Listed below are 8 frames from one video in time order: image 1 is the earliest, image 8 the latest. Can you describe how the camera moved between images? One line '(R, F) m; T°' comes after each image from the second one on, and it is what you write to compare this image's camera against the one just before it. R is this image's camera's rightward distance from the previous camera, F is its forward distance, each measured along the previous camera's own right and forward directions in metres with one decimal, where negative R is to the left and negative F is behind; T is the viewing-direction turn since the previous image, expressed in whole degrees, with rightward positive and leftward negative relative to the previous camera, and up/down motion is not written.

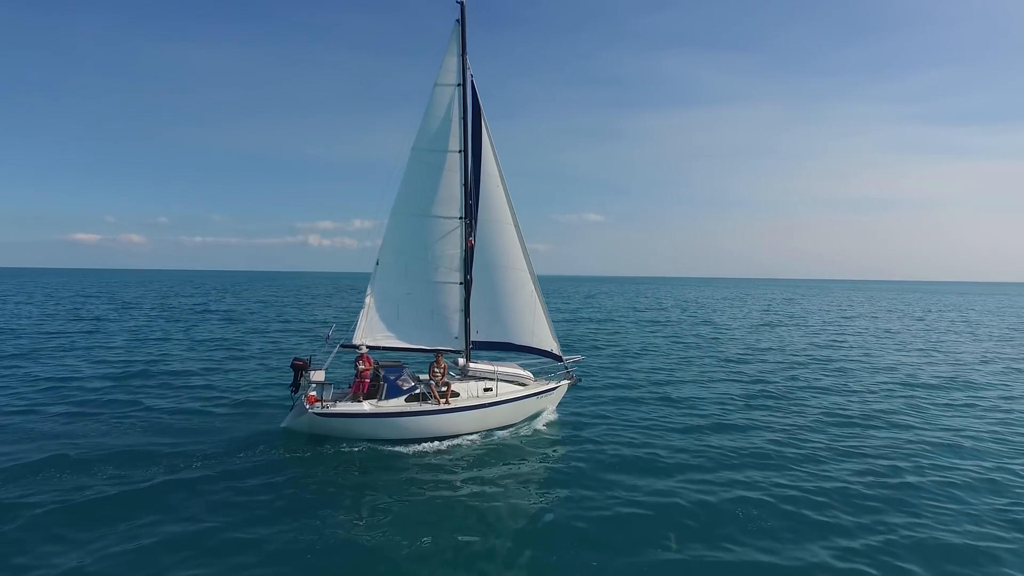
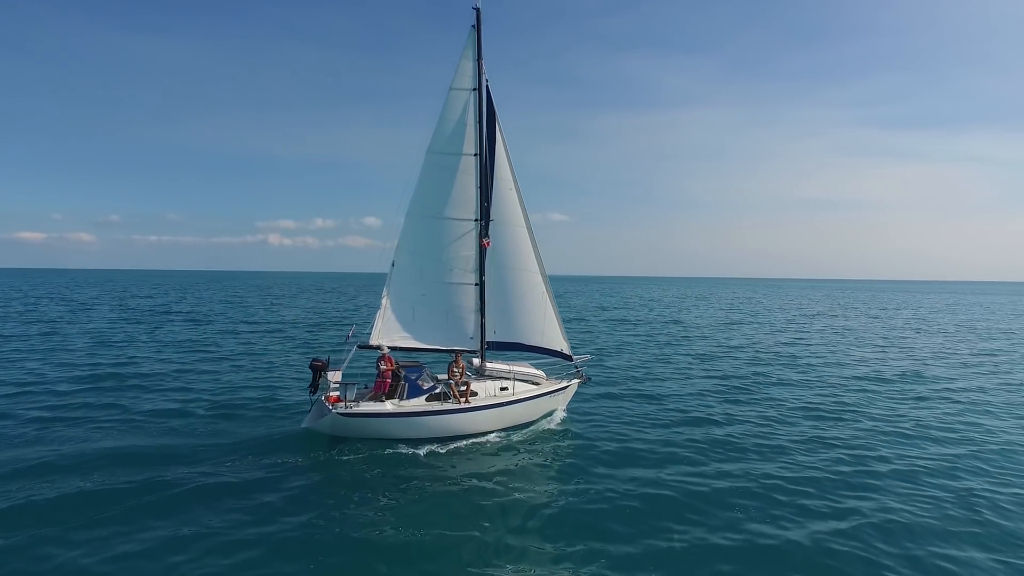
(+1.6, +0.7) m; -20°
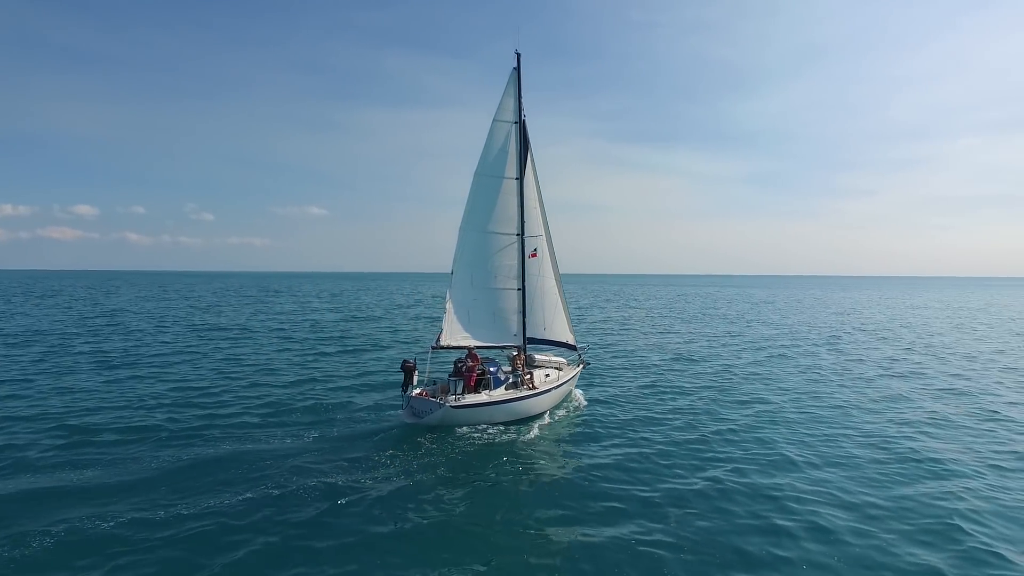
(-2.9, -0.9) m; +22°
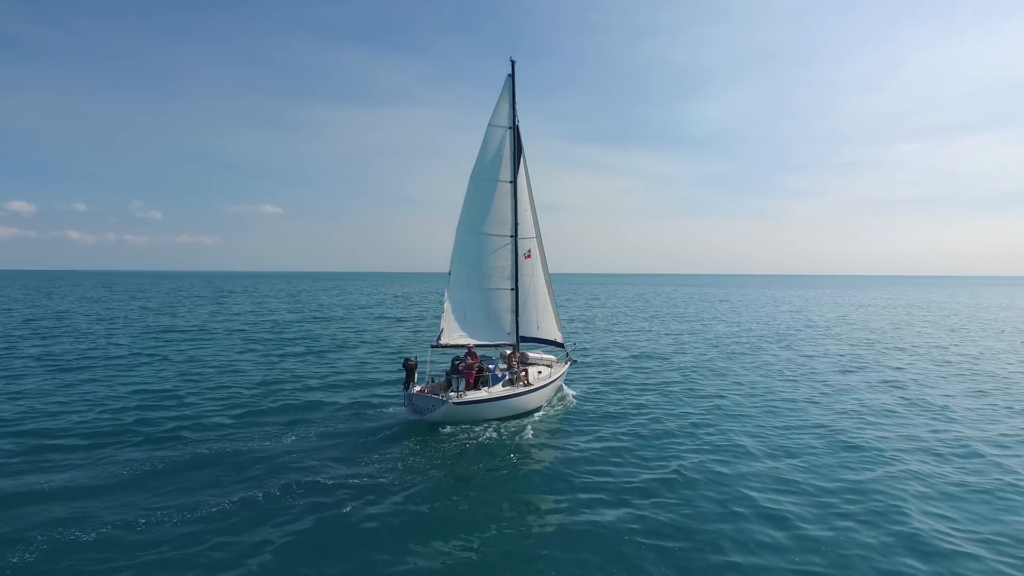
(+2.0, +0.3) m; -16°
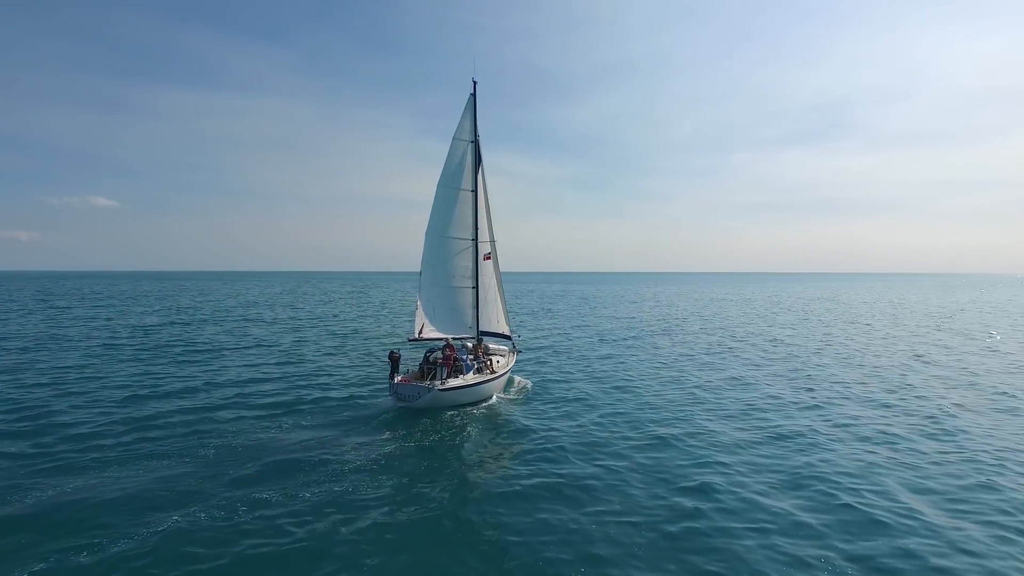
(-1.2, -0.8) m; +12°
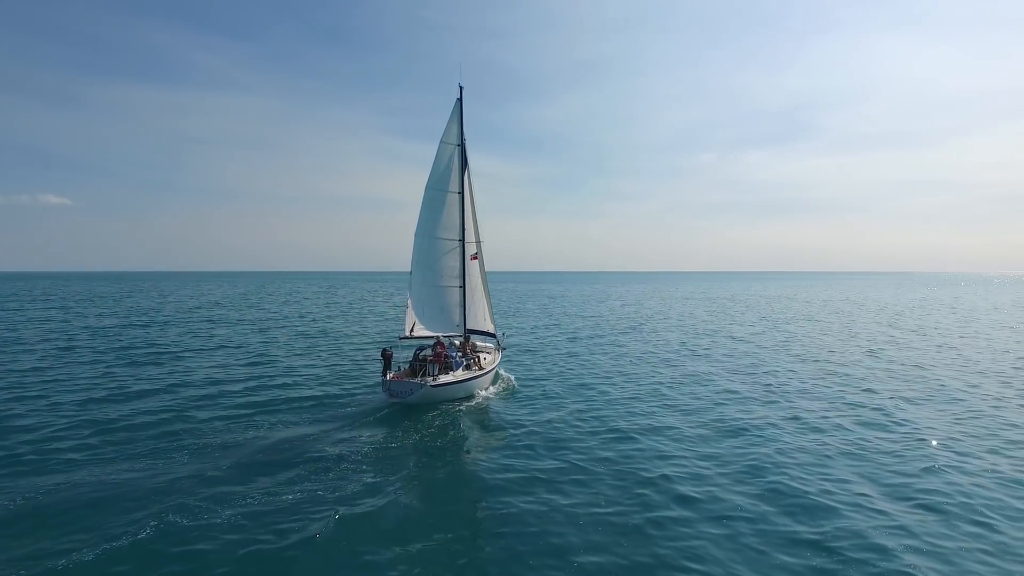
(+1.5, +0.1) m; -10°
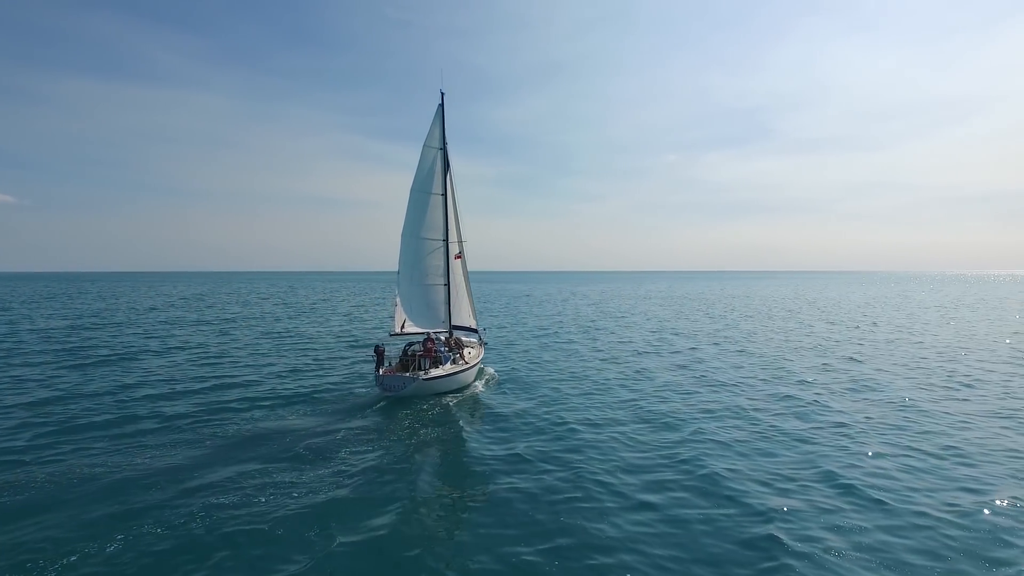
(-0.2, -0.5) m; +3°
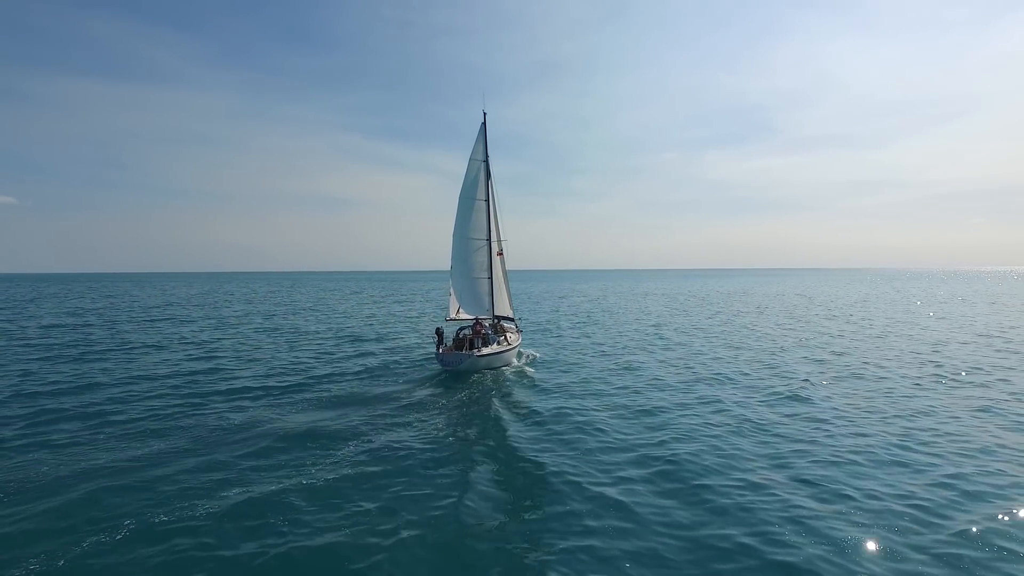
(-0.6, -1.3) m; 0°
